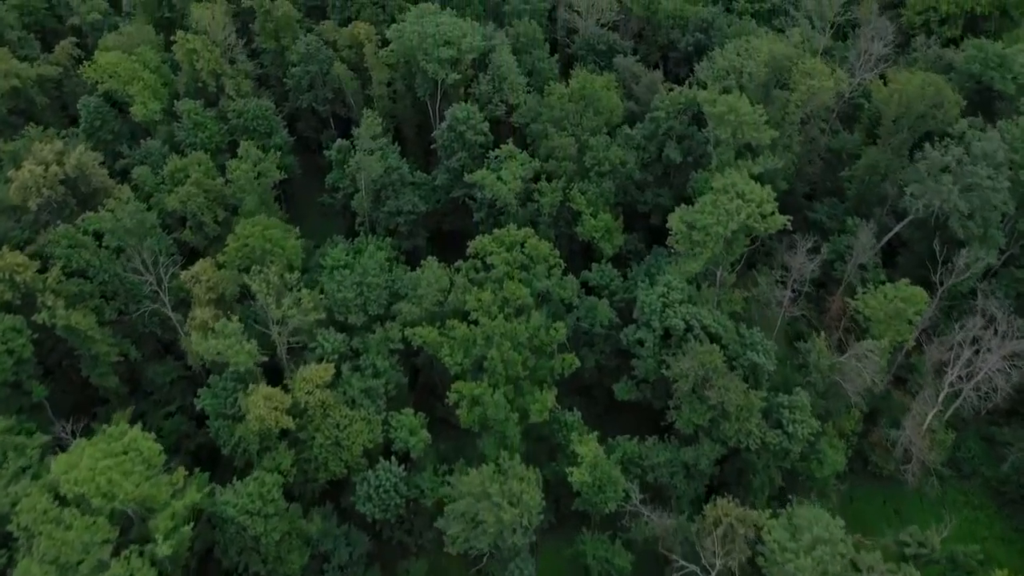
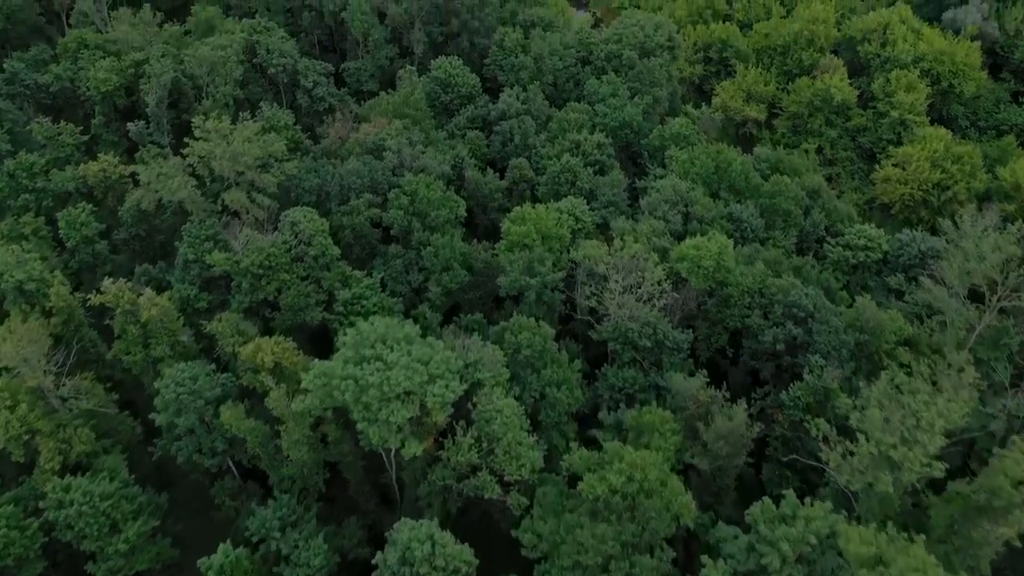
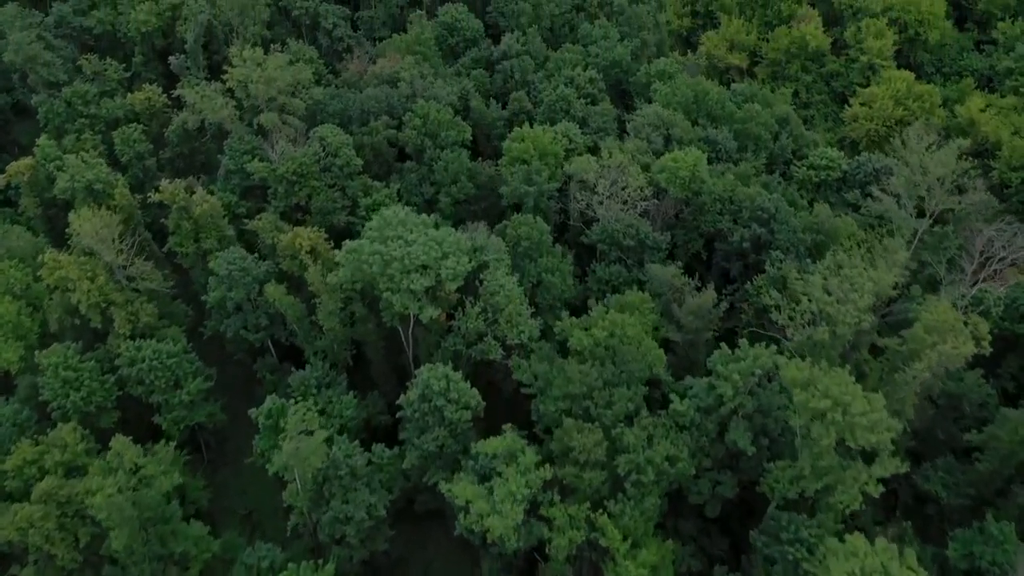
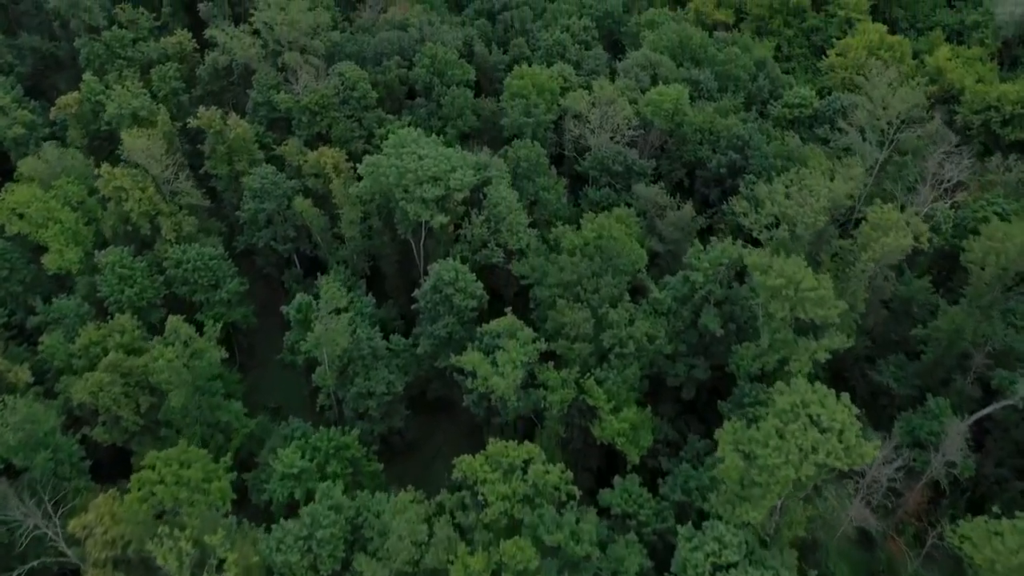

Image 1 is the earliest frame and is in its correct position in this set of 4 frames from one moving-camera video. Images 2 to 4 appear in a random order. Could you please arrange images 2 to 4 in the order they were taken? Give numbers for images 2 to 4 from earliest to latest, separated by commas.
4, 3, 2
